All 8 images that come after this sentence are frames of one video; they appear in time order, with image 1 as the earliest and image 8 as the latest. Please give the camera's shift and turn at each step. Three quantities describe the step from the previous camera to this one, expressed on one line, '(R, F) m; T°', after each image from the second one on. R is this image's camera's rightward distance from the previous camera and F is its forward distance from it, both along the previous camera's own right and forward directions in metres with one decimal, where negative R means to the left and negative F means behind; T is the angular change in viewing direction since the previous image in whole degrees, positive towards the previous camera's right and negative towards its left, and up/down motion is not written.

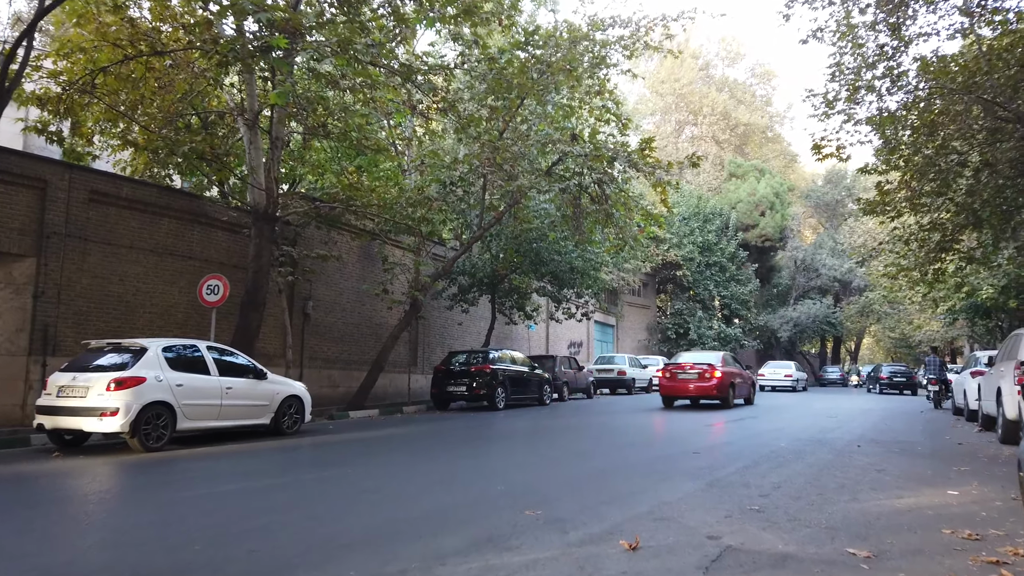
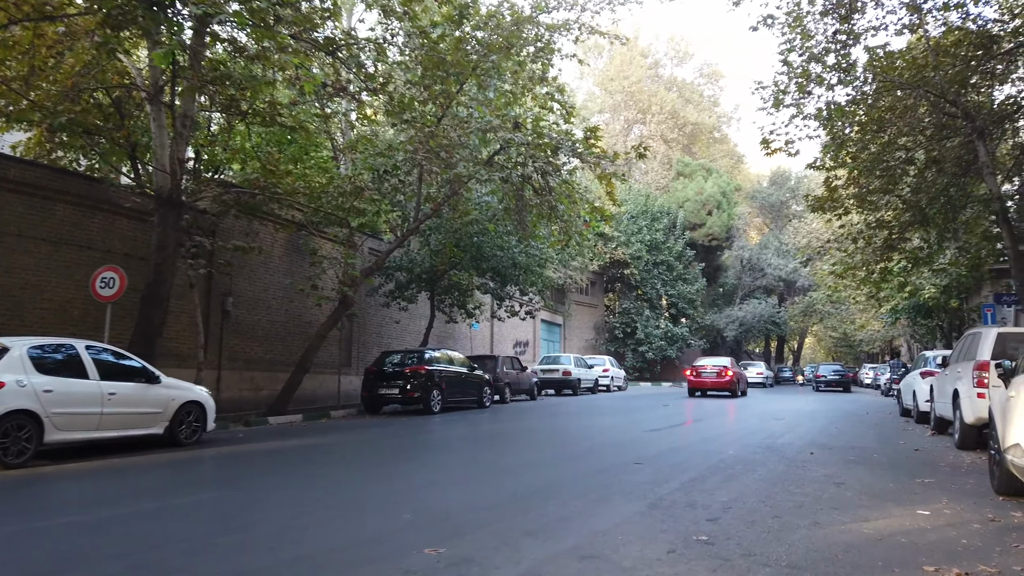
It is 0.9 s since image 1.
(+0.3, +0.9) m; +4°
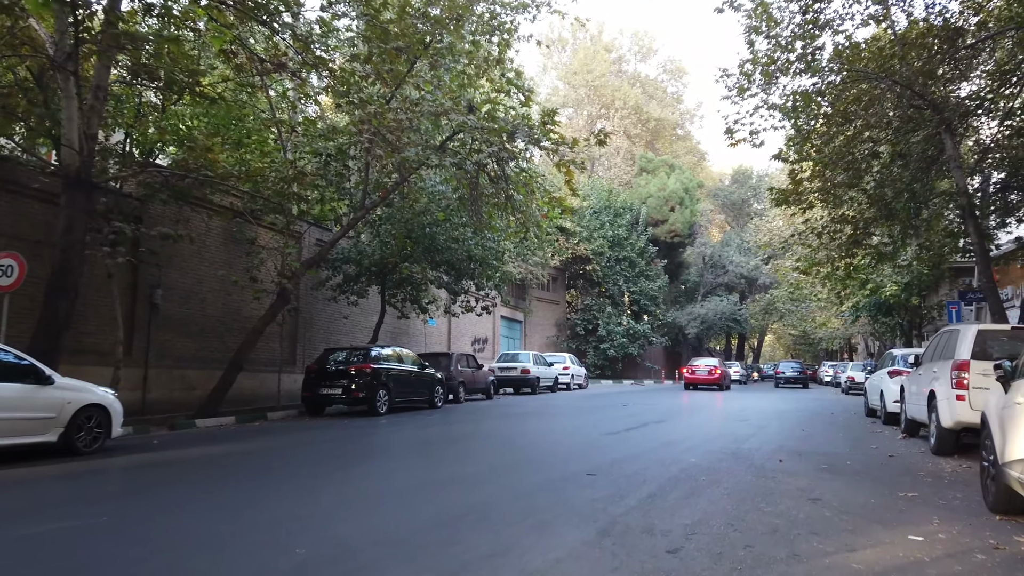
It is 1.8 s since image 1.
(+0.2, +0.9) m; +3°
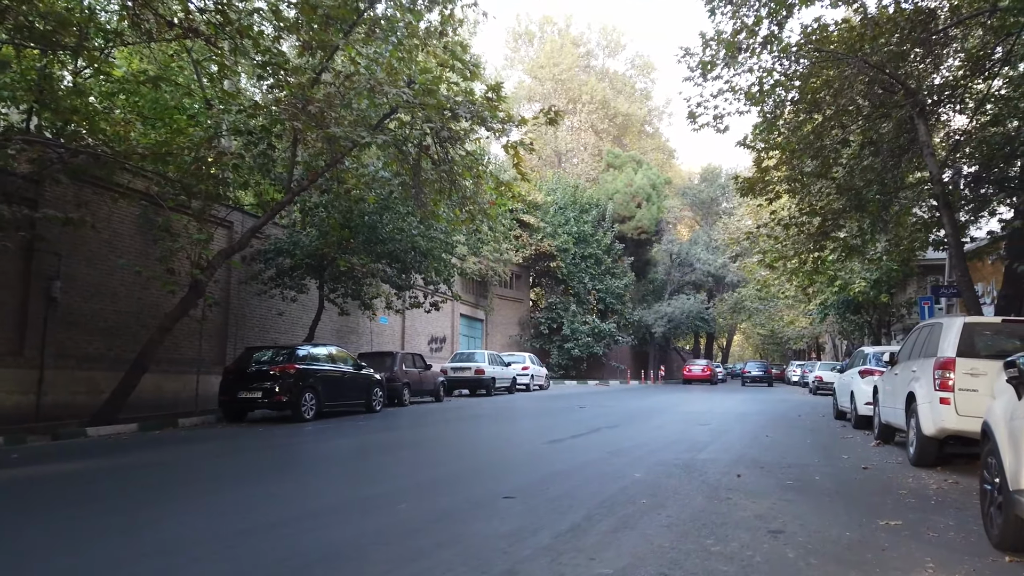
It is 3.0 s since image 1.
(+0.6, +1.3) m; +2°
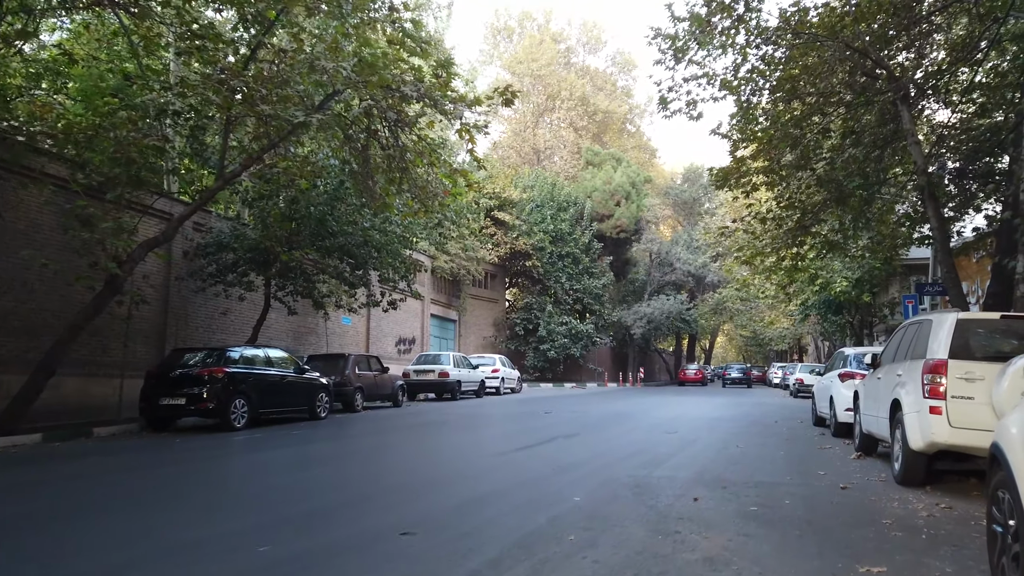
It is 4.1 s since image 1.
(+0.6, +1.1) m; +1°
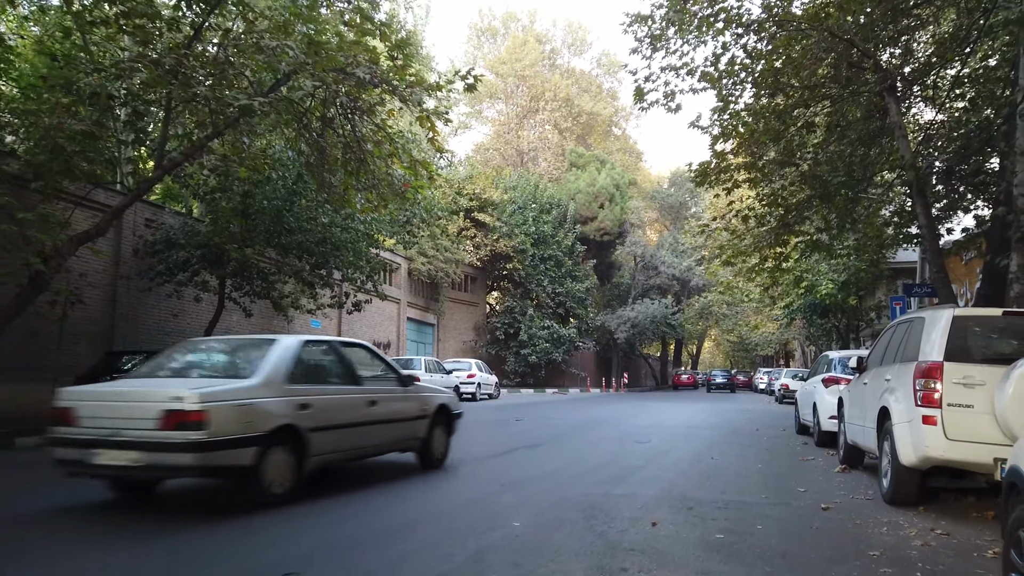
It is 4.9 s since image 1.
(+0.4, +0.8) m; +1°
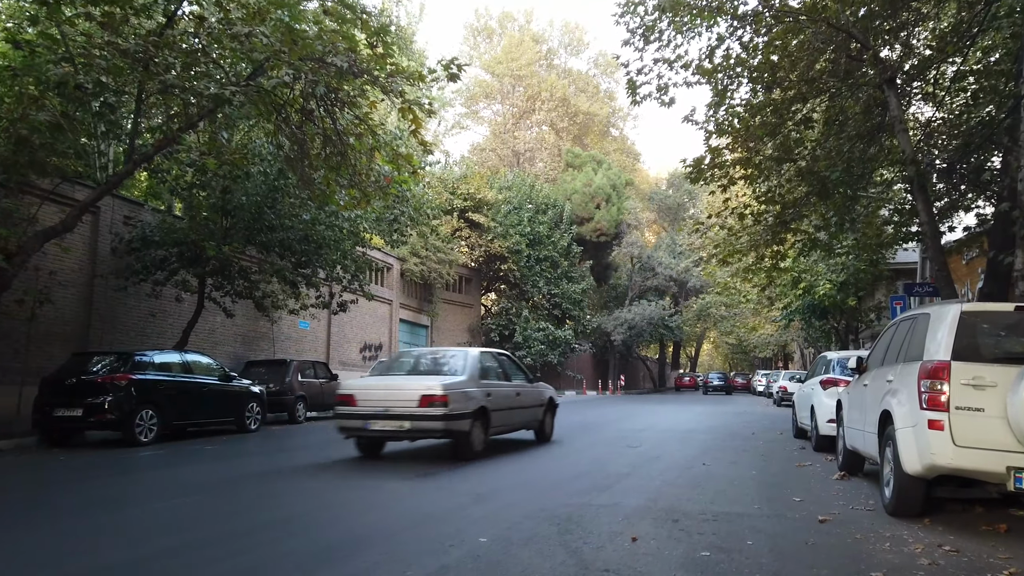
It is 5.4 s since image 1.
(+0.2, +0.5) m; 0°
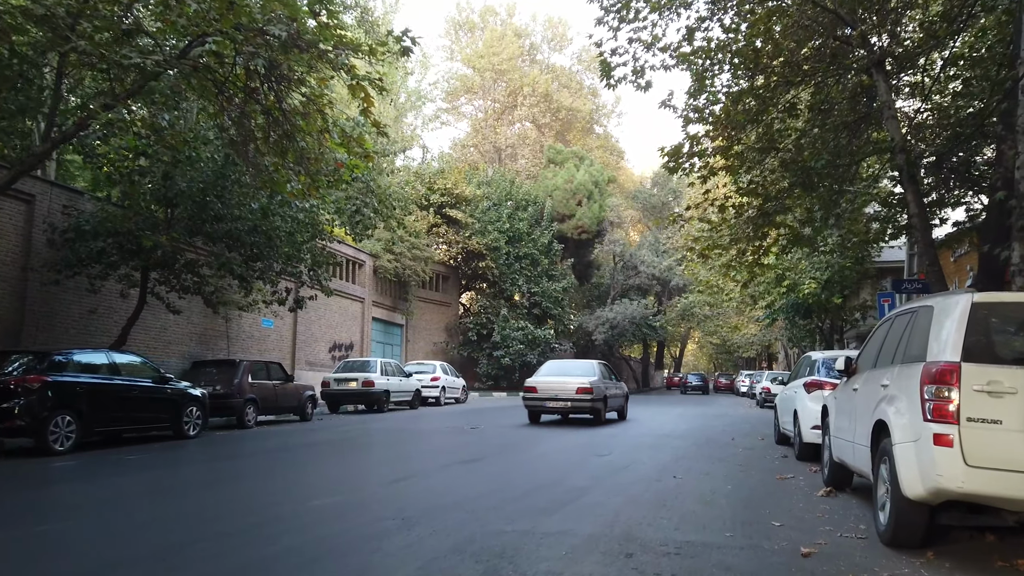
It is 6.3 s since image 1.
(+0.4, +0.9) m; +1°
